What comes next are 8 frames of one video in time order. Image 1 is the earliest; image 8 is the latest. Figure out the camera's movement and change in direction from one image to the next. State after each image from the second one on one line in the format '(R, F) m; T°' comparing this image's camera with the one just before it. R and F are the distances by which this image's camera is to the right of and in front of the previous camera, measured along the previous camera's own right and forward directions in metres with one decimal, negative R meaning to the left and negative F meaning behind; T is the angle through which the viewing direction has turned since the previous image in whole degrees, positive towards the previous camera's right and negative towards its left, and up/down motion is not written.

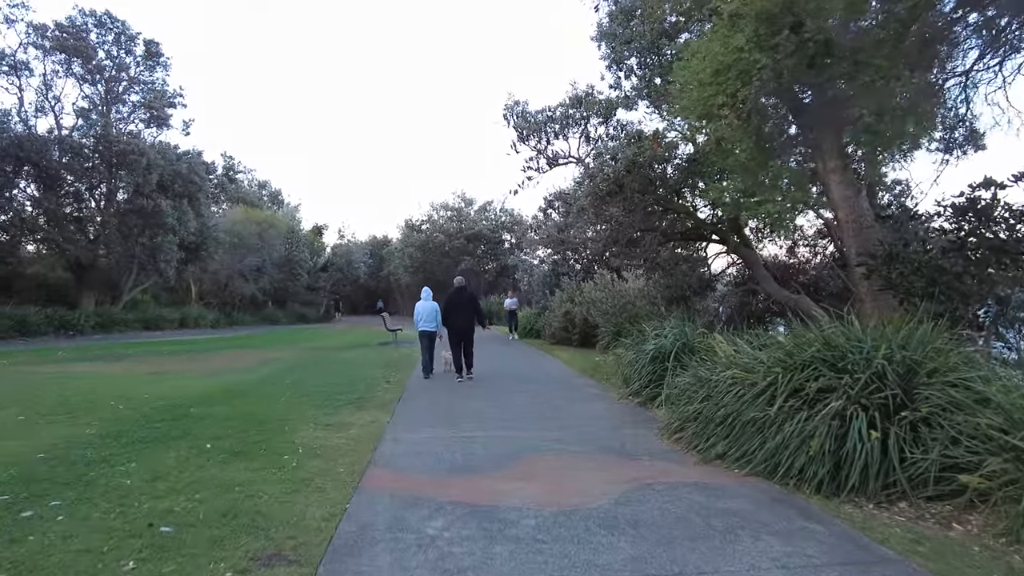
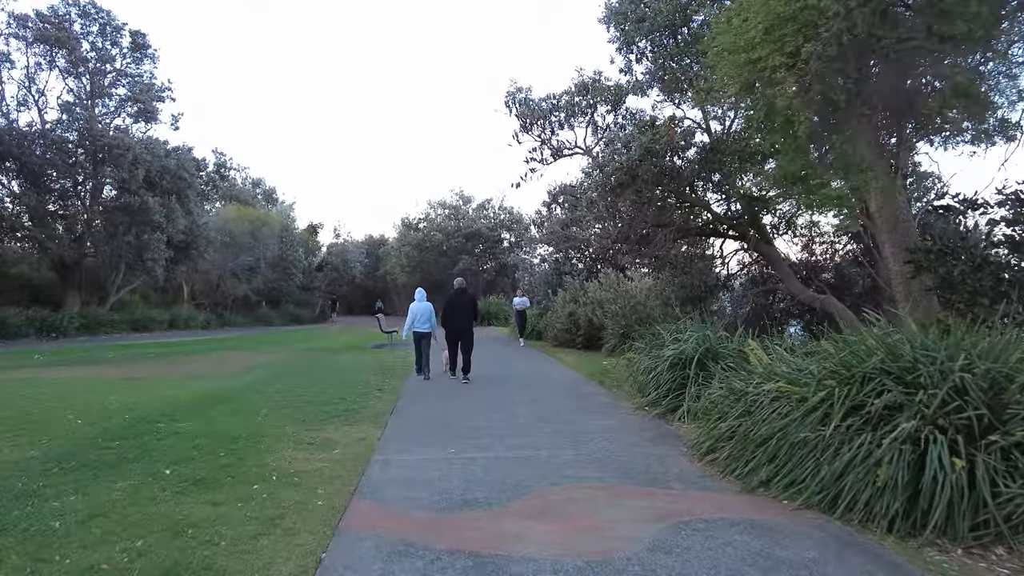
(-0.1, +1.0) m; 0°
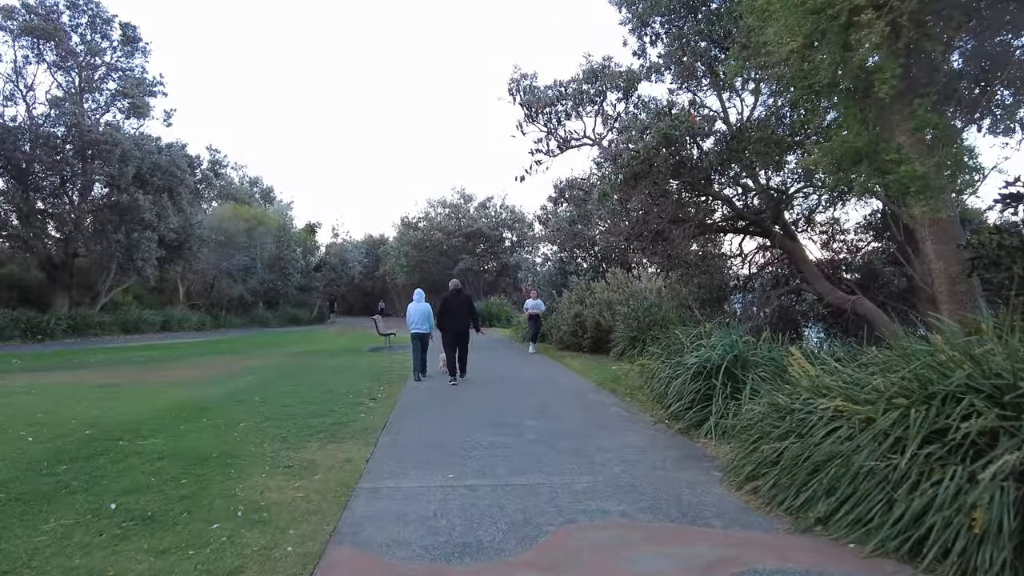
(-0.1, +0.9) m; 0°
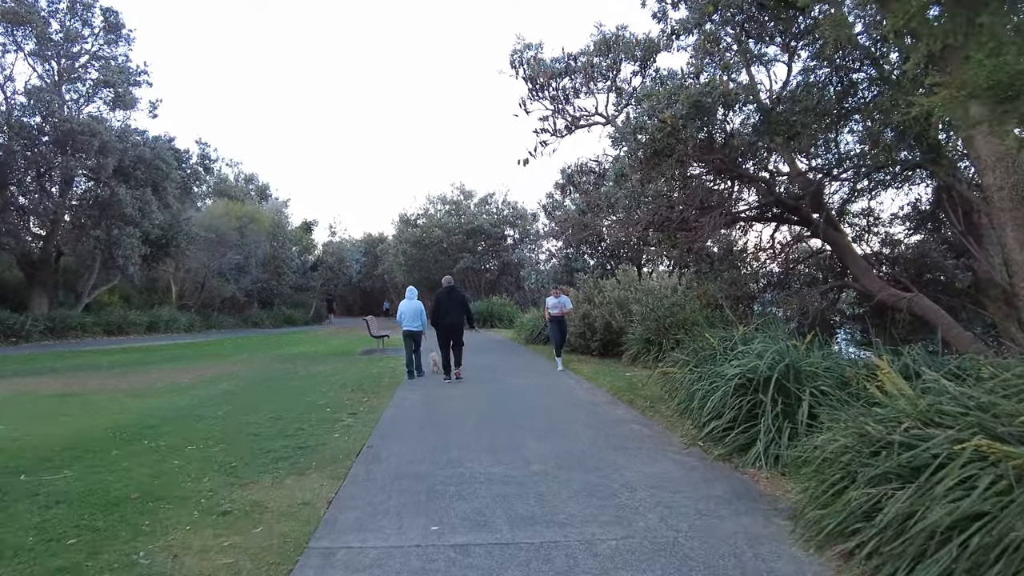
(0.0, +1.5) m; 0°
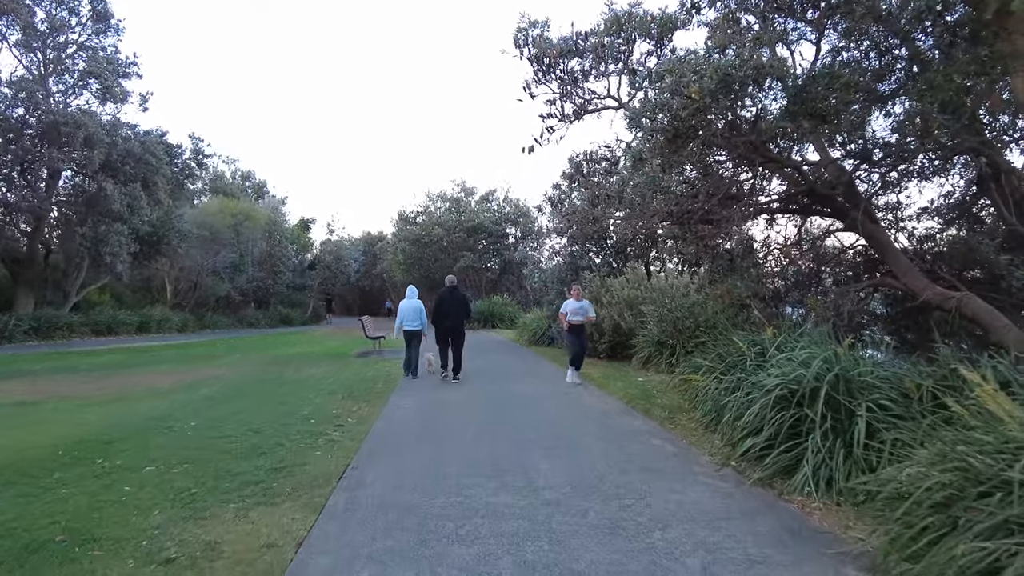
(-0.1, +0.9) m; 0°
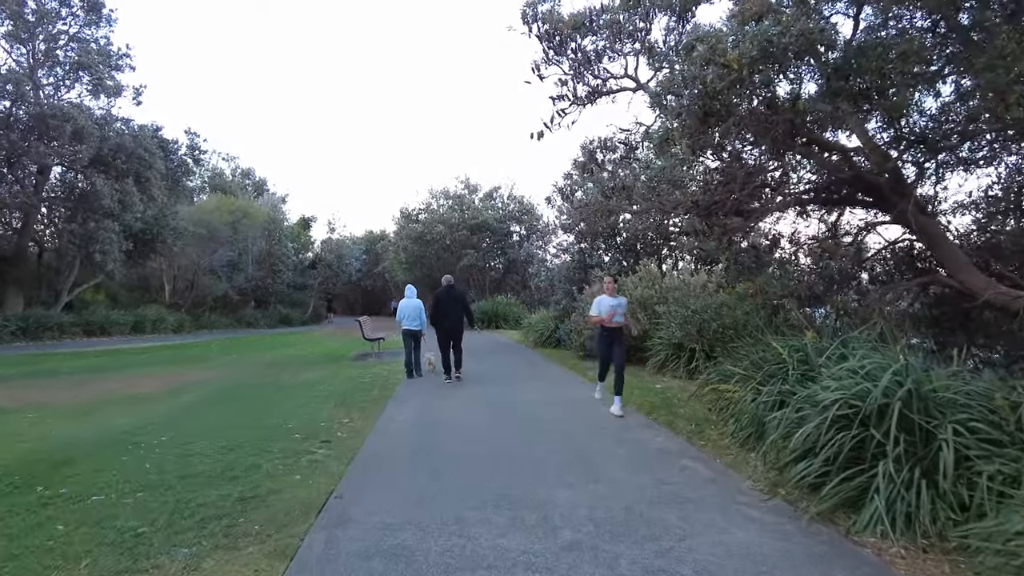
(-0.1, +0.9) m; 0°
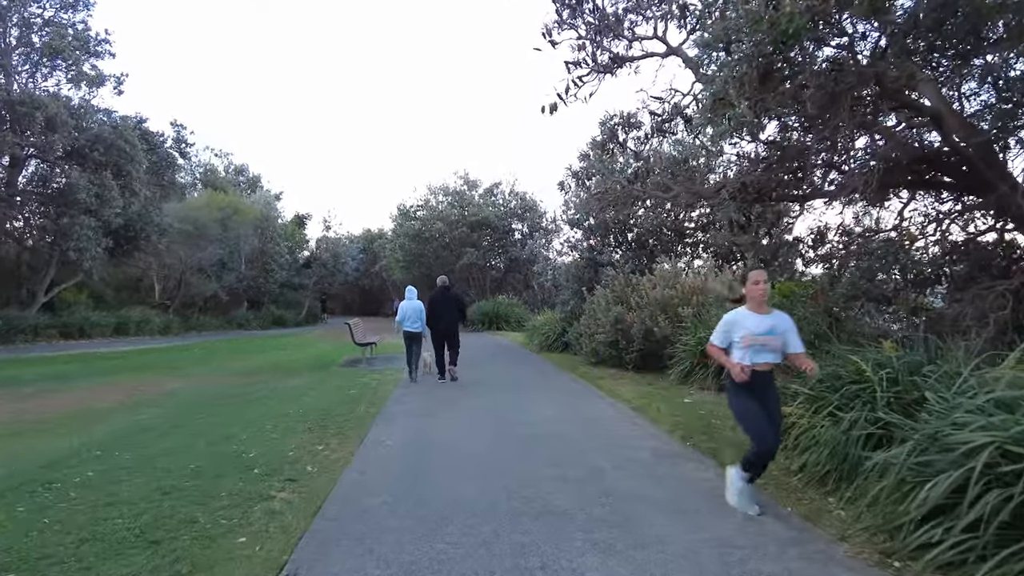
(-0.1, +1.5) m; 0°
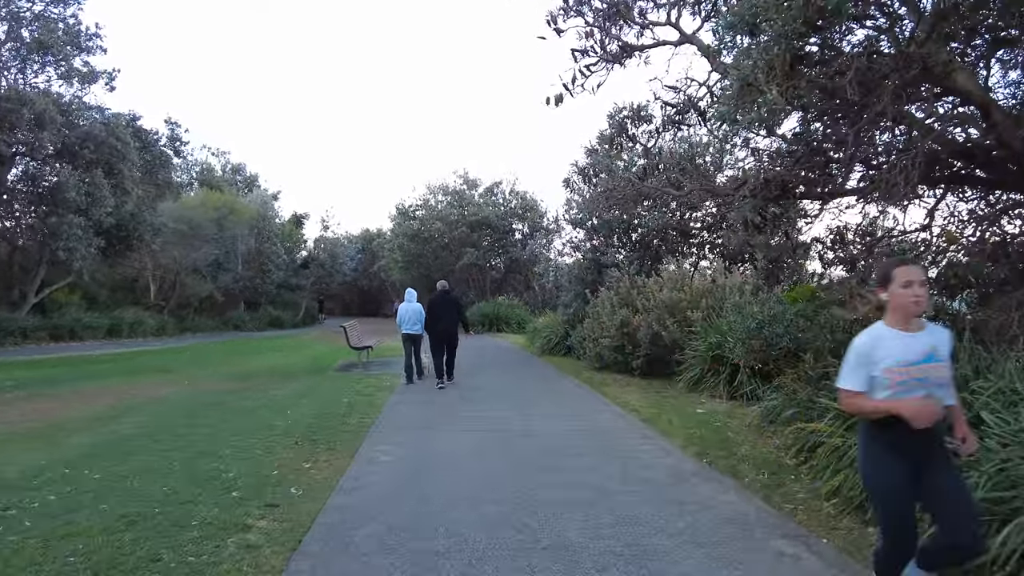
(0.0, +0.6) m; 0°
